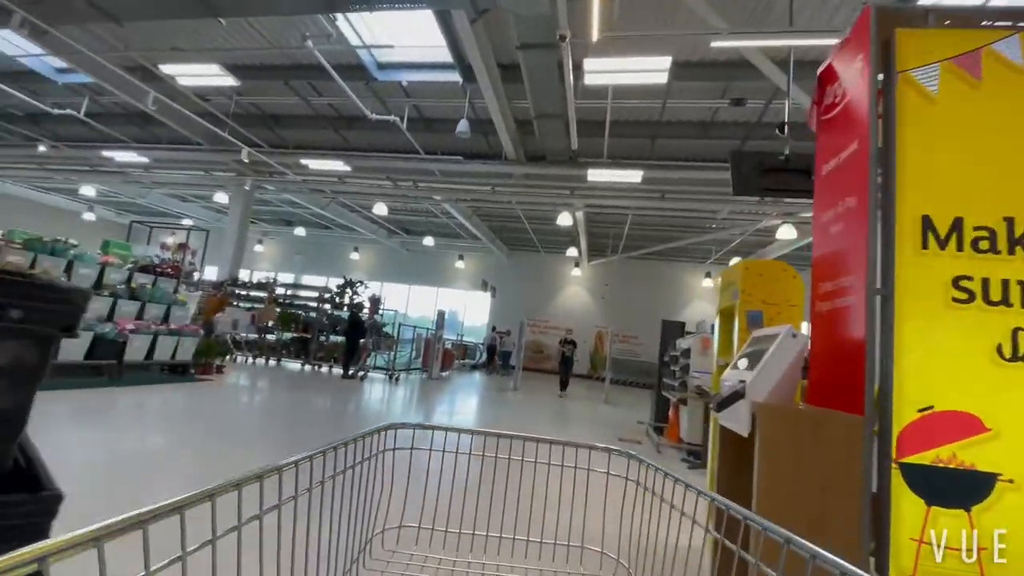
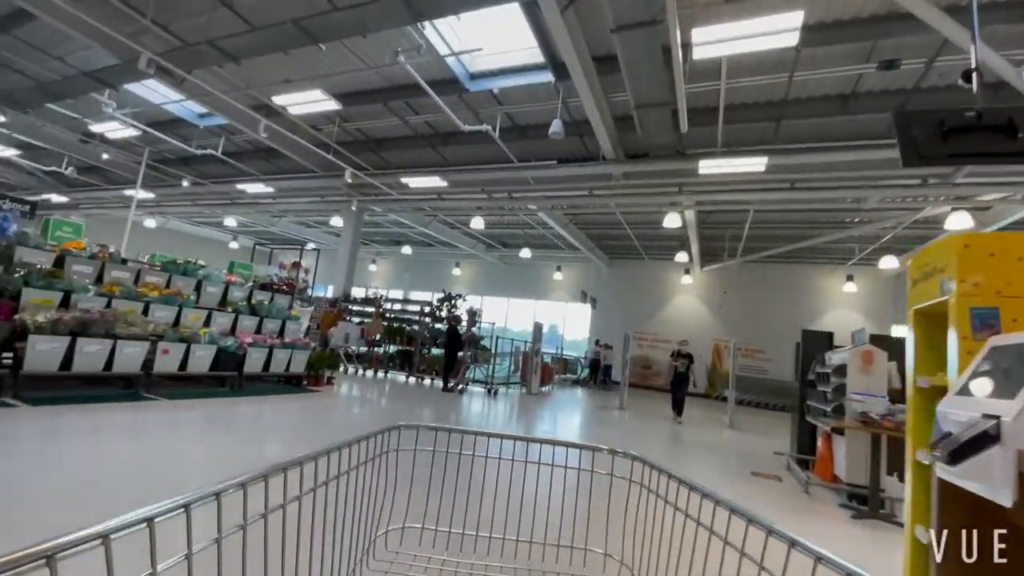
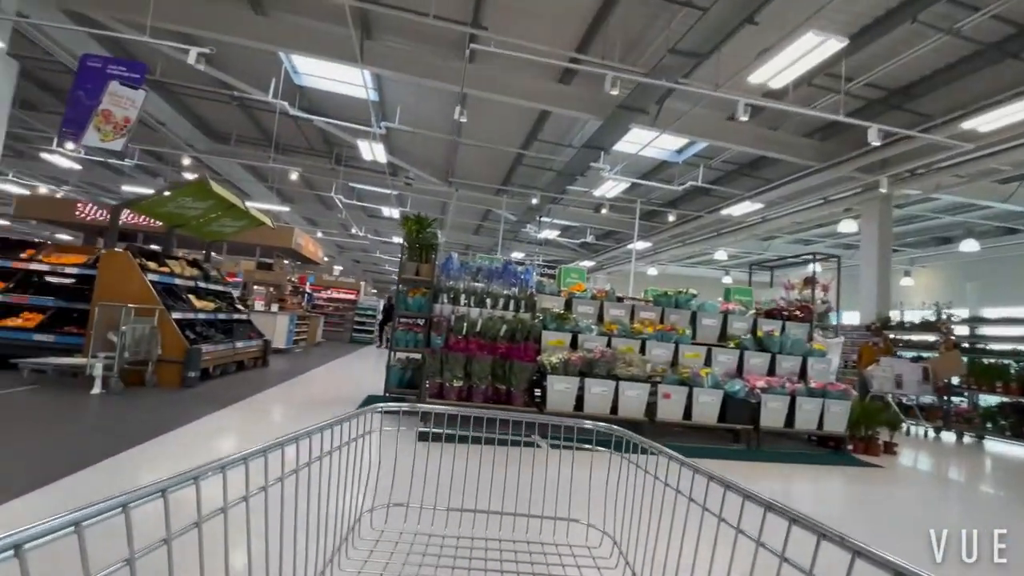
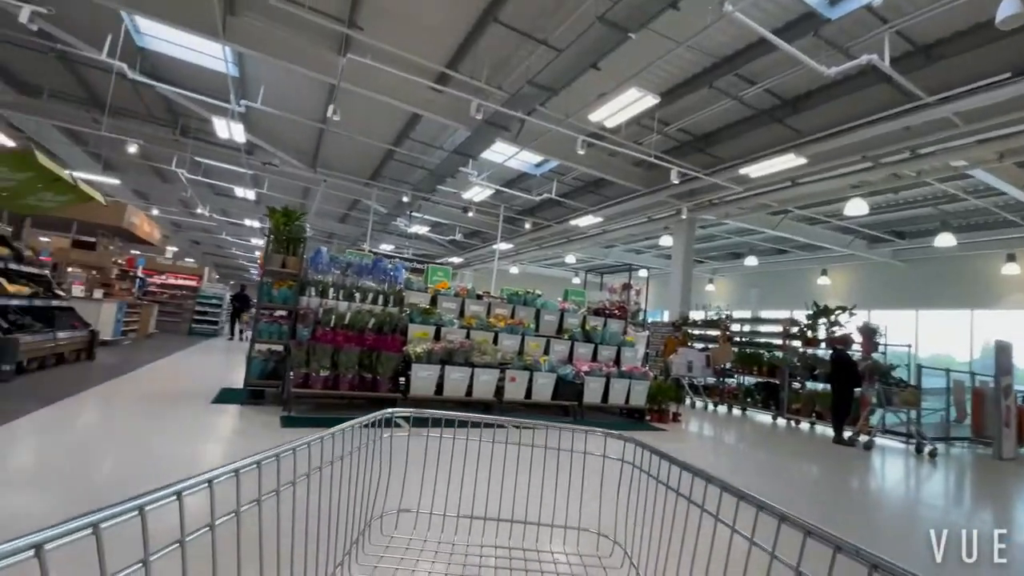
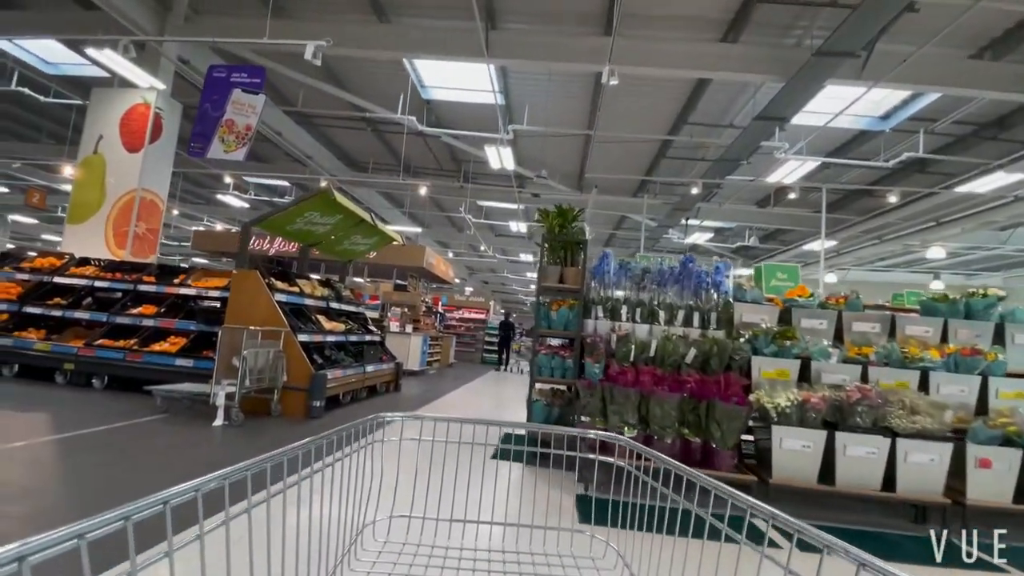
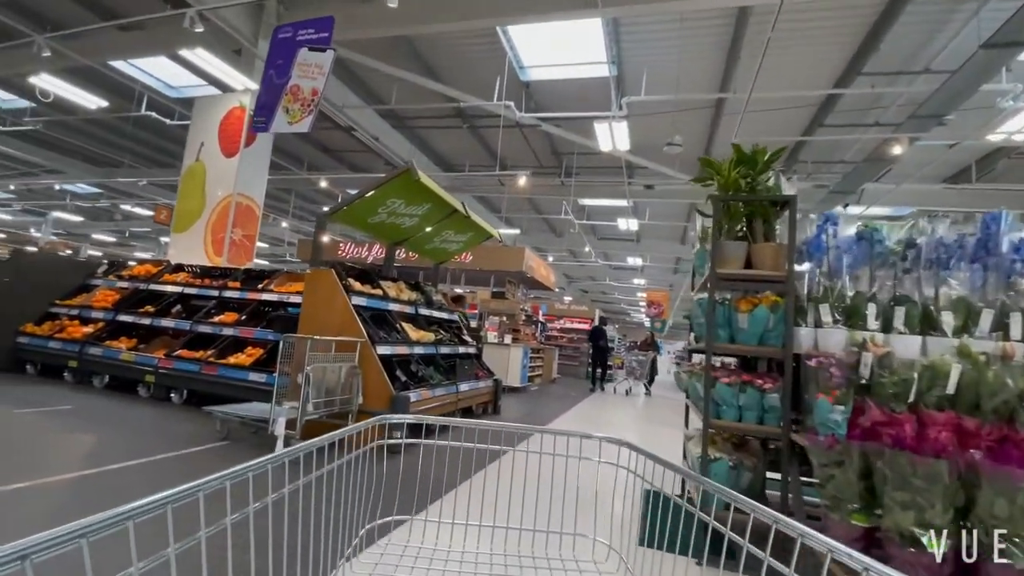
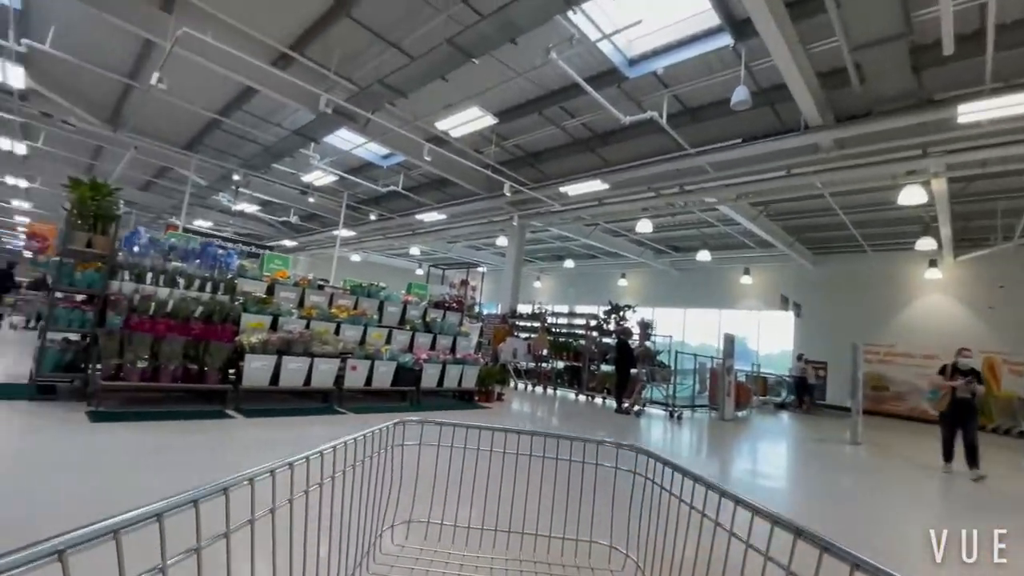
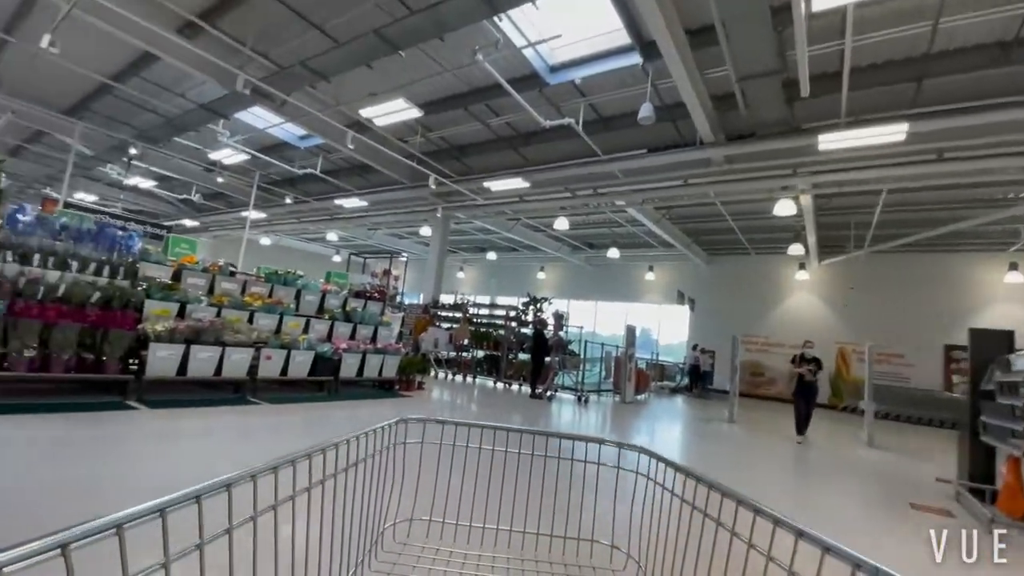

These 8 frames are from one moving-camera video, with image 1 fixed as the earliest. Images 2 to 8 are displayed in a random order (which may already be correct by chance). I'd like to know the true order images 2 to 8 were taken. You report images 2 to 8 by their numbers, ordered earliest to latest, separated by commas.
2, 8, 7, 4, 3, 5, 6
